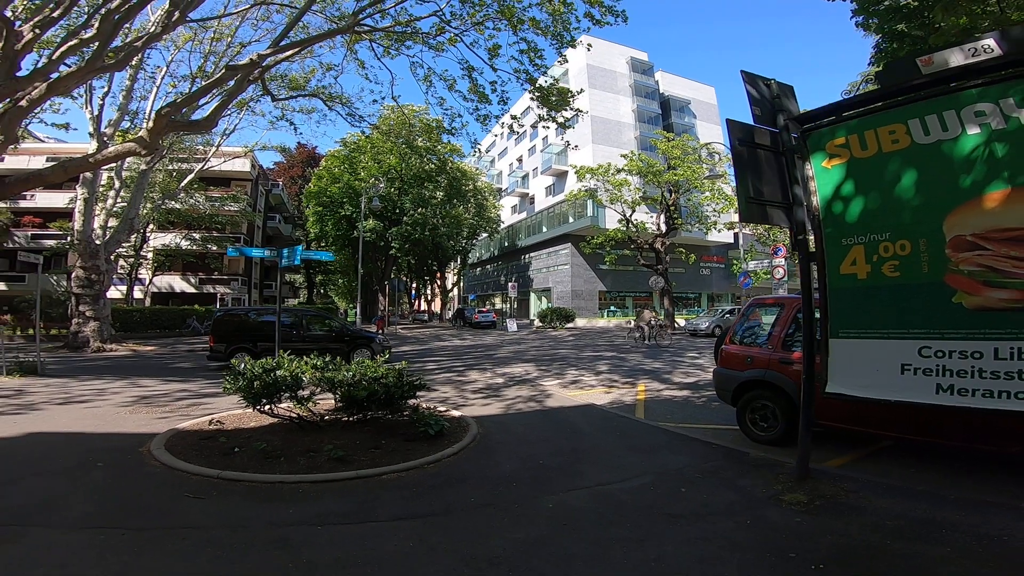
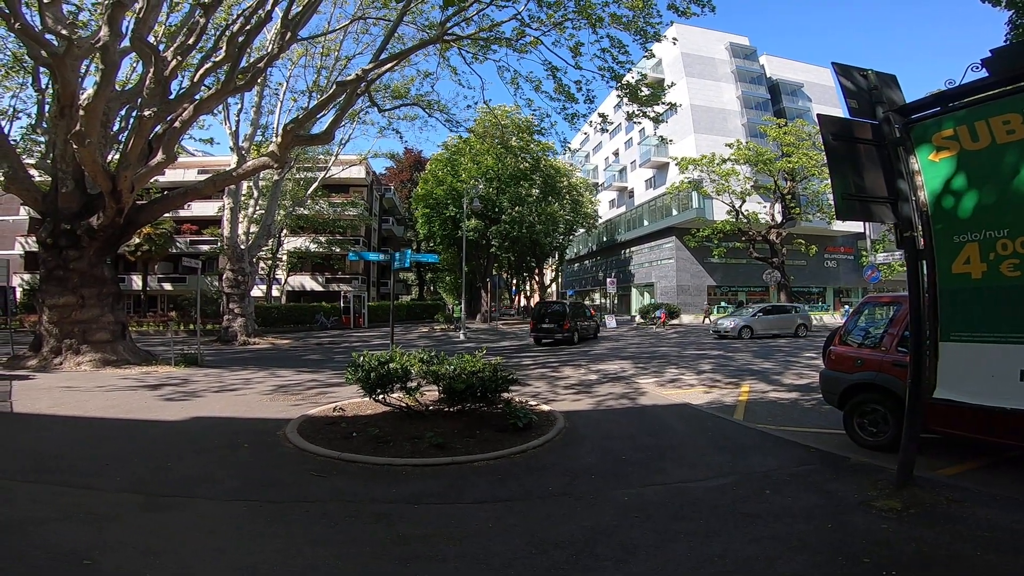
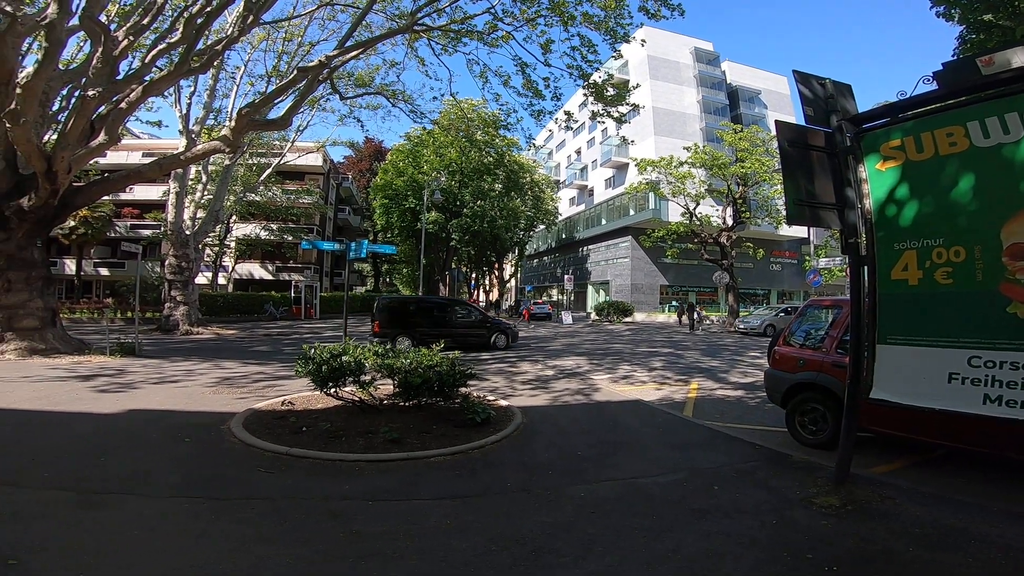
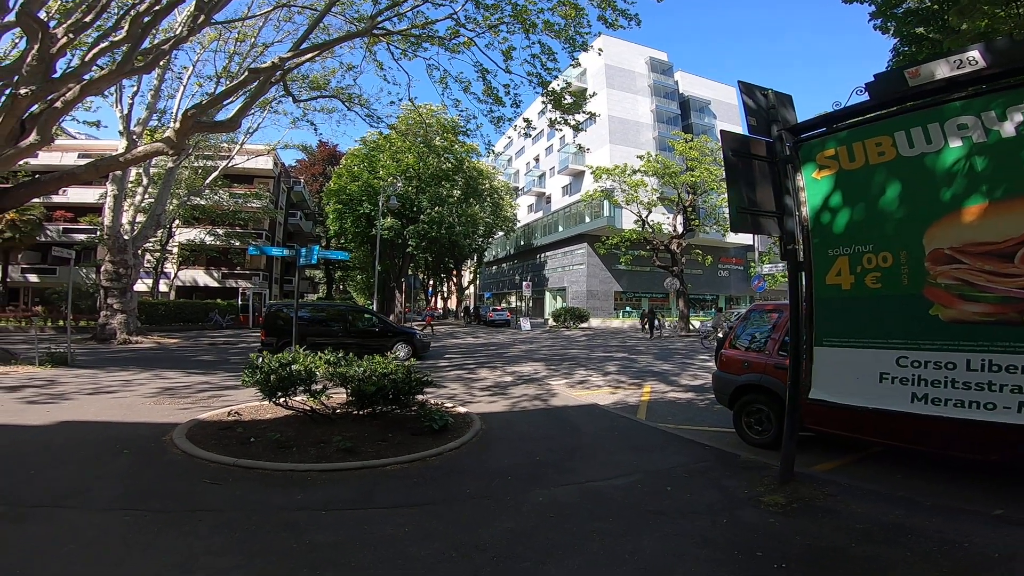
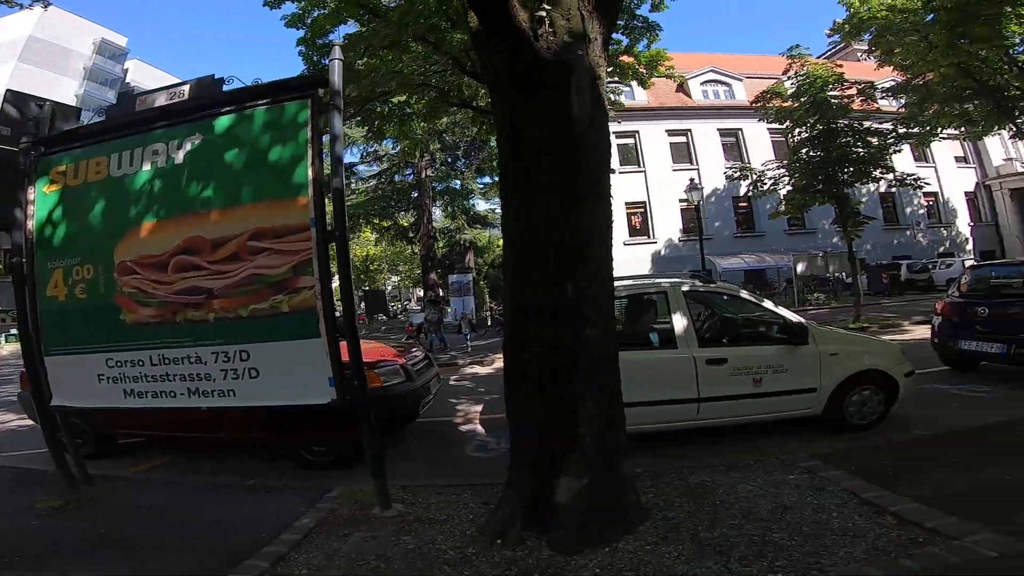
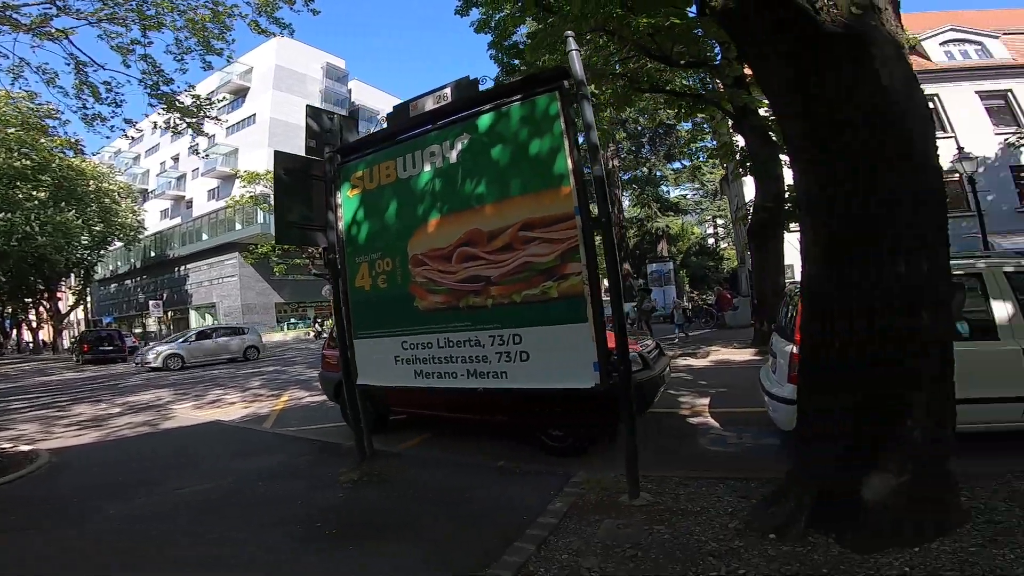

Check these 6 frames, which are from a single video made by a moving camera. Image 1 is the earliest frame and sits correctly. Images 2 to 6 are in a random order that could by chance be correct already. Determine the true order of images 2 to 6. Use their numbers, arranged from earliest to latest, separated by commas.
4, 3, 2, 6, 5
